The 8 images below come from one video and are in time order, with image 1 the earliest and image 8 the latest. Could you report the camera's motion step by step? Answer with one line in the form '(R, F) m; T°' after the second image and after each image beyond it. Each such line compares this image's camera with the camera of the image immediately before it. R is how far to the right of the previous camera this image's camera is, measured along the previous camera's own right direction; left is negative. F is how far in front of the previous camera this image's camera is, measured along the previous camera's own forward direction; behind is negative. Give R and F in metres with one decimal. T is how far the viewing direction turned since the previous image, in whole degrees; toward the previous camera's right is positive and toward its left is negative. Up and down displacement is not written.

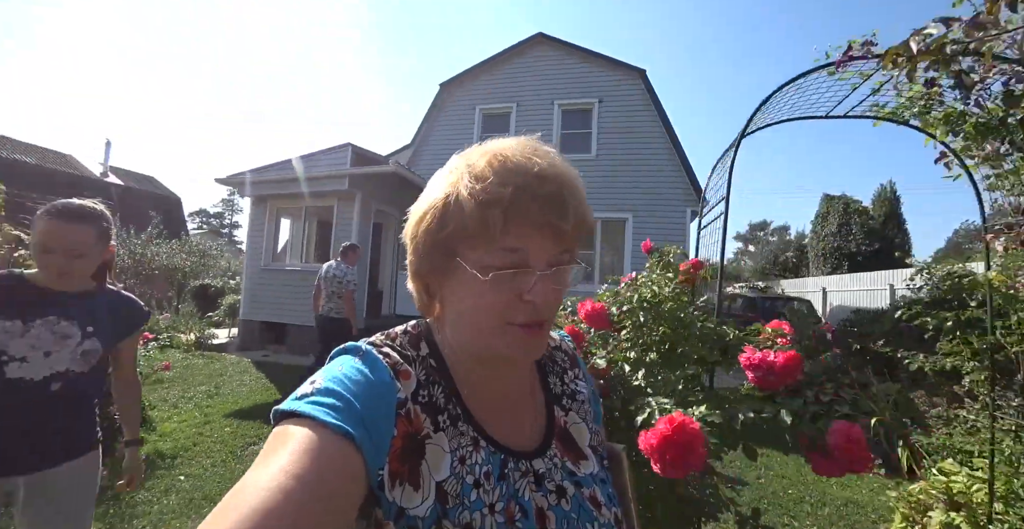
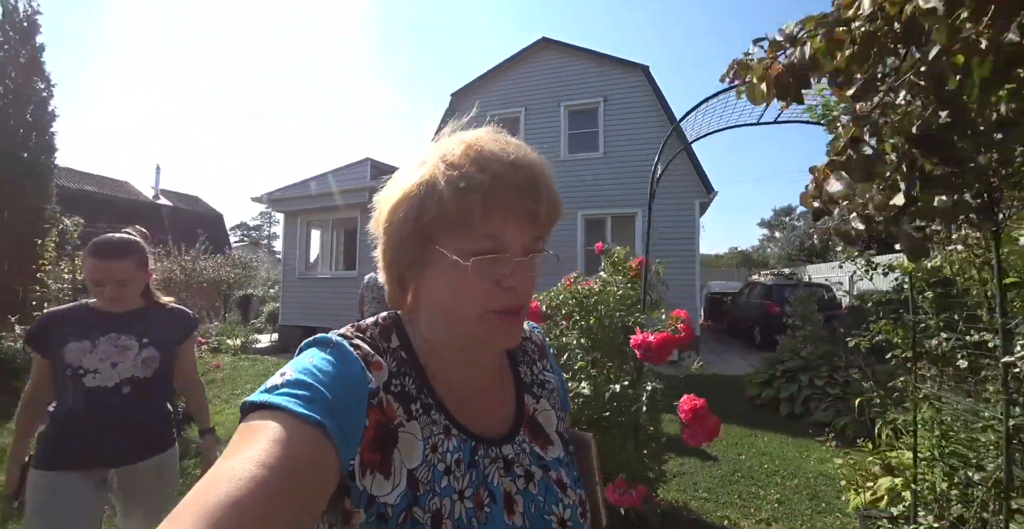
(+0.3, -0.4) m; -4°
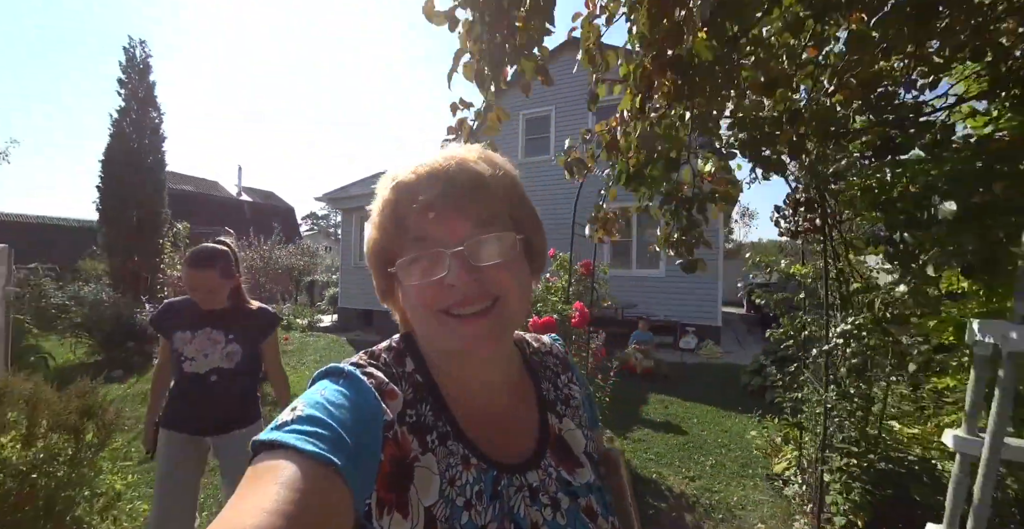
(+0.6, -0.7) m; -8°
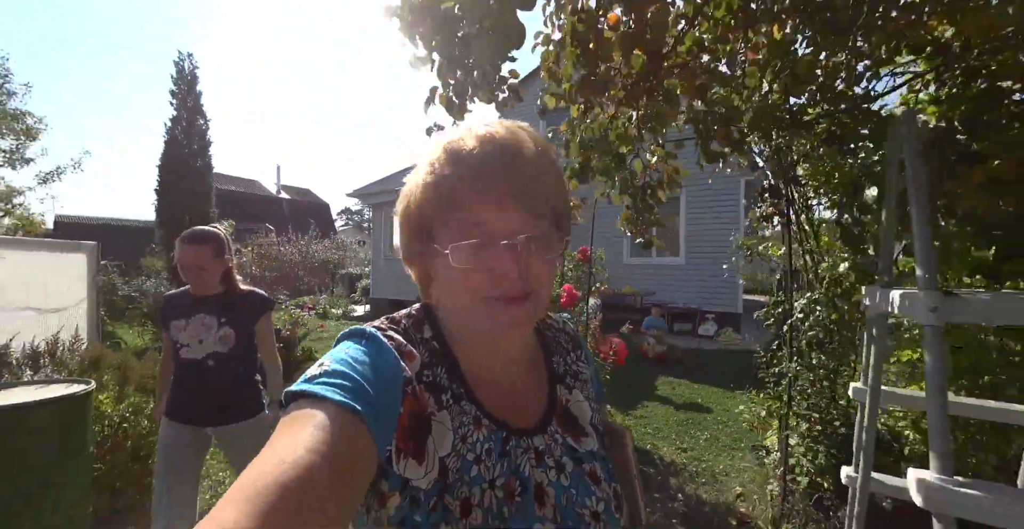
(+0.2, -0.3) m; -4°
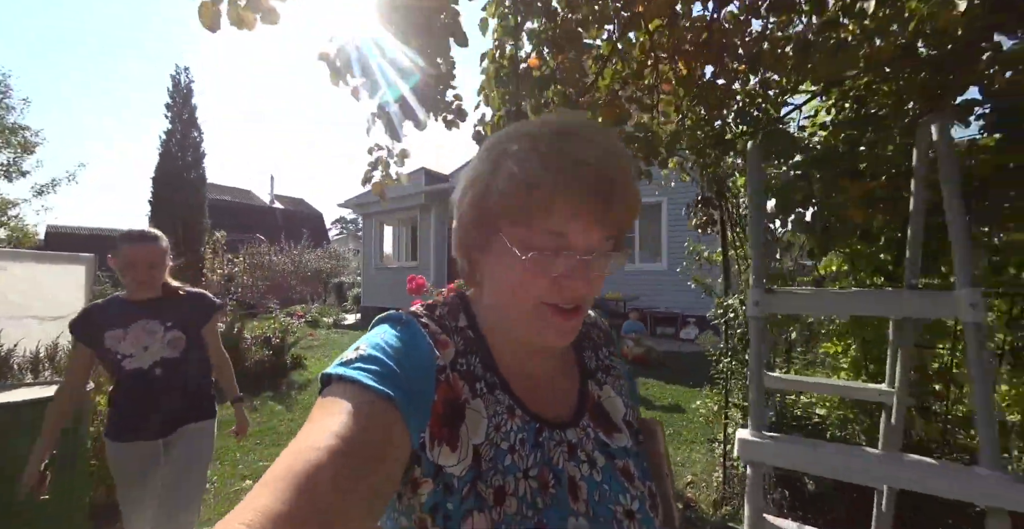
(+0.2, -0.2) m; 0°
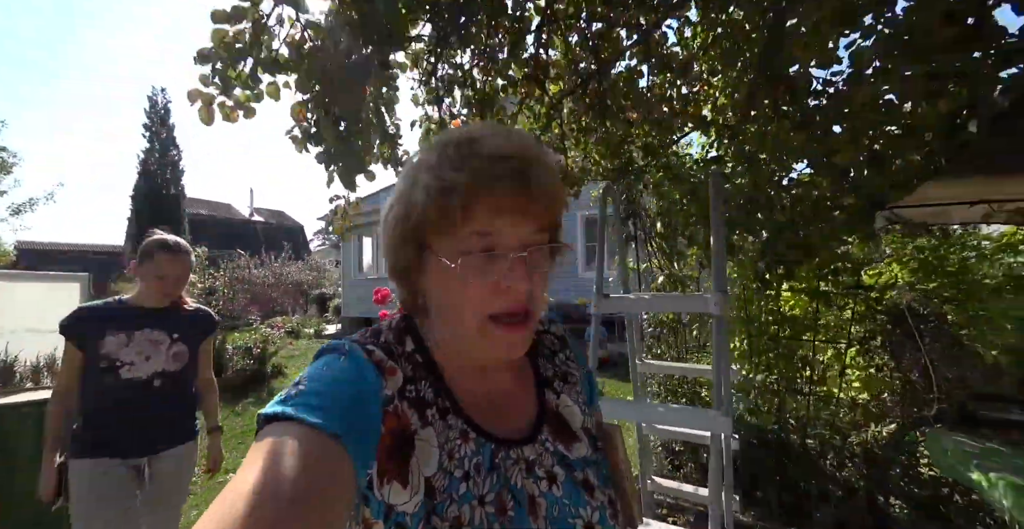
(+0.3, -0.4) m; +2°
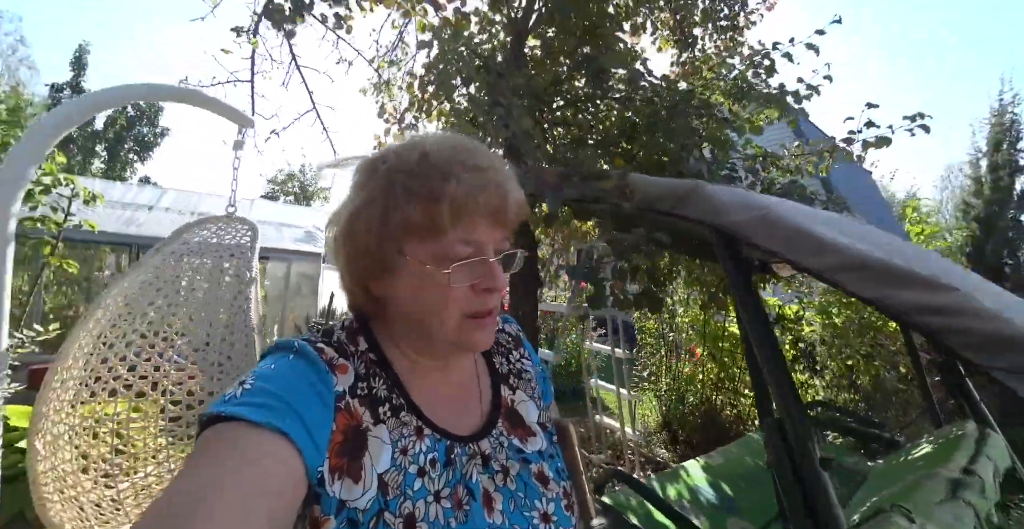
(+1.6, -1.6) m; -25°
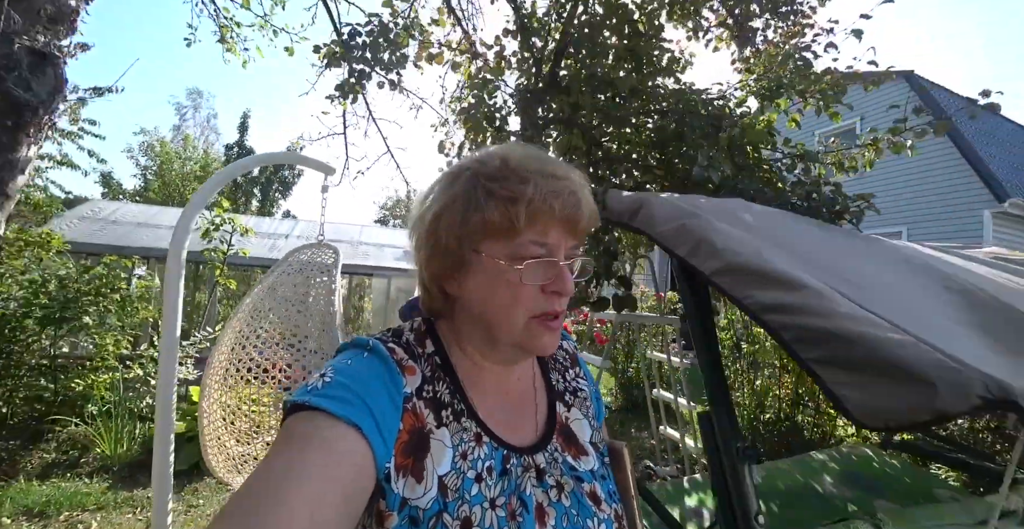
(+0.4, -0.2) m; -14°
